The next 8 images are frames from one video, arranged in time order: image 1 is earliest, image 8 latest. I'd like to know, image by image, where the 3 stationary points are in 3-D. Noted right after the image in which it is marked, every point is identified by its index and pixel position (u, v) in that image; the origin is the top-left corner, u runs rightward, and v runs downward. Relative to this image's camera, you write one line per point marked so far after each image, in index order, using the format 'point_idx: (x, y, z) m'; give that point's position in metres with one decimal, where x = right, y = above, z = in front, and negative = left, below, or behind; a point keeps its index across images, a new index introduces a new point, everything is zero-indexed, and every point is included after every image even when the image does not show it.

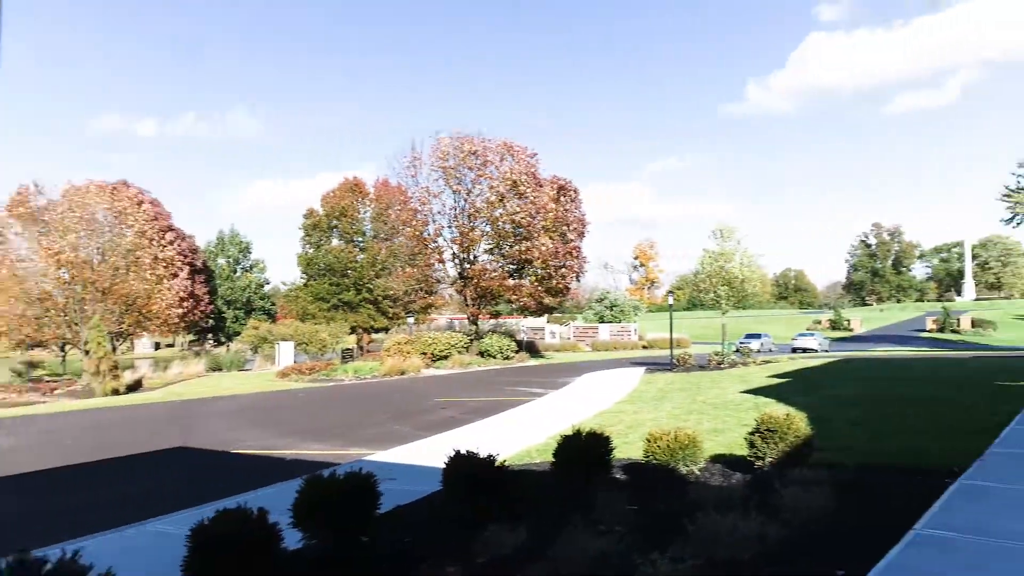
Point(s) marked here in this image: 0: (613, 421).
0: (+1.5, -1.9, +10.4) m
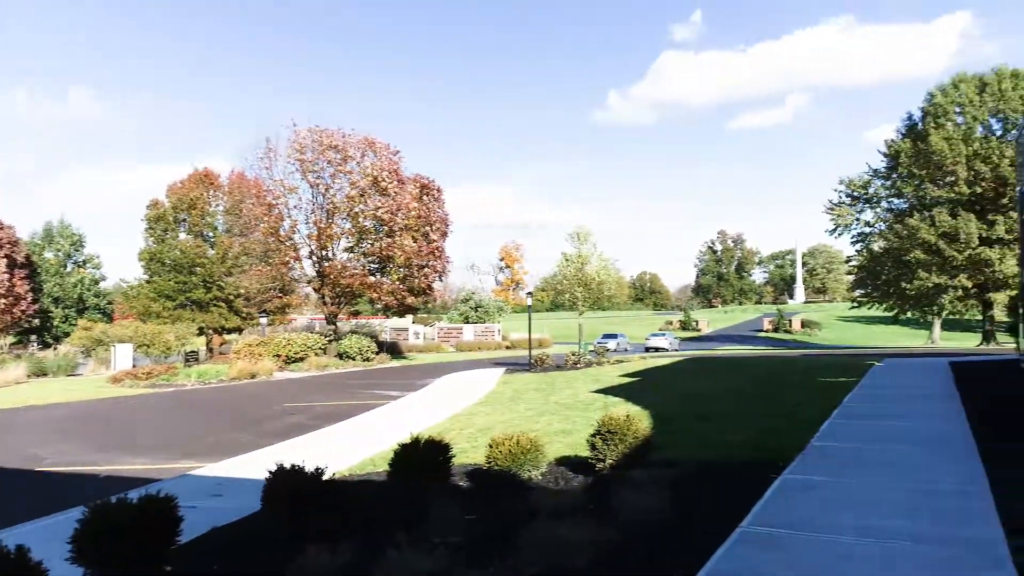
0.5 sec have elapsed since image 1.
0: (-0.7, -1.9, +10.2) m
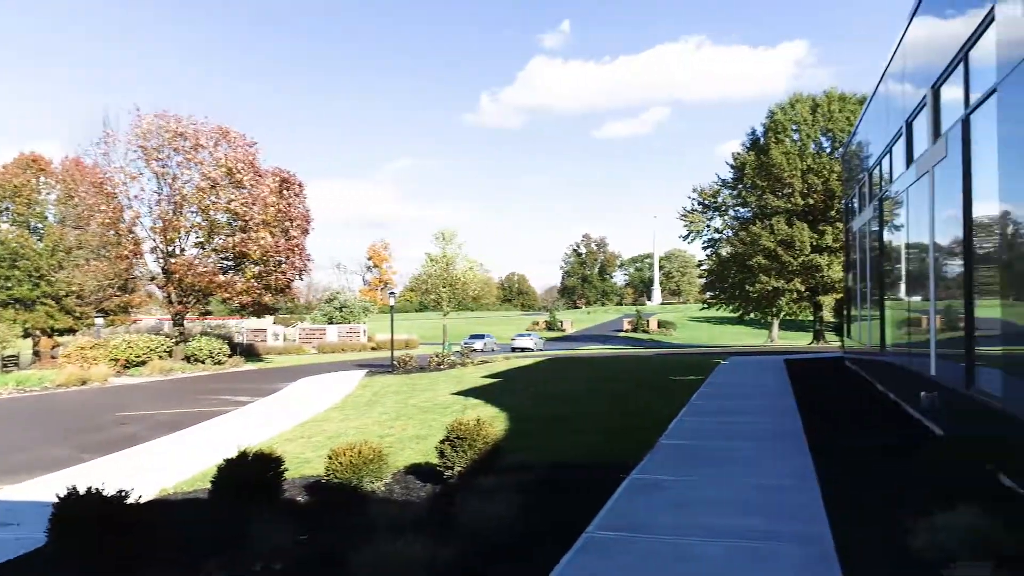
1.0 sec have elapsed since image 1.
0: (-2.7, -1.9, +9.7) m
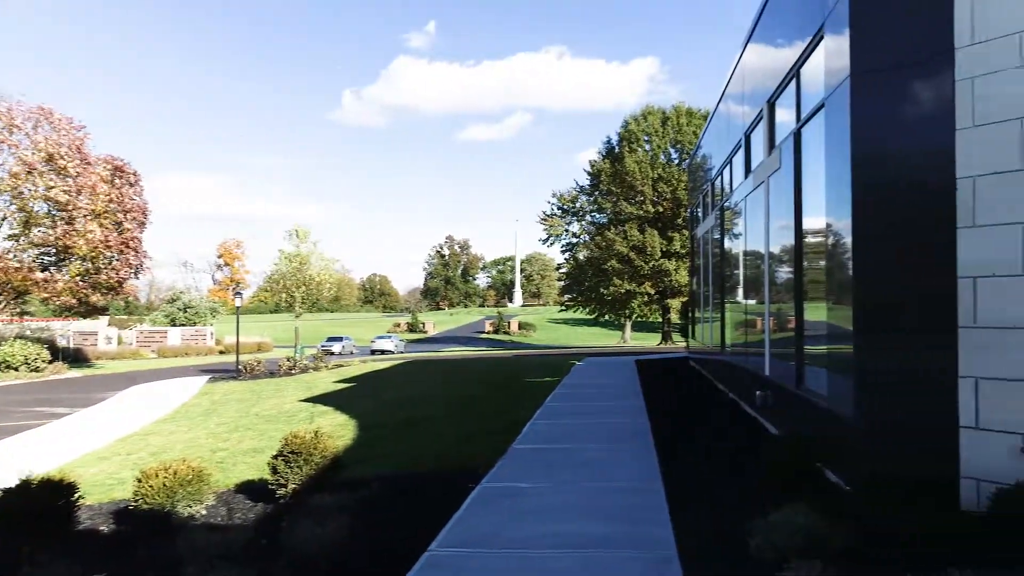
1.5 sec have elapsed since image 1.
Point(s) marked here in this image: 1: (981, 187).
0: (-4.5, -1.9, +8.7) m
1: (+2.7, +0.6, +4.1) m
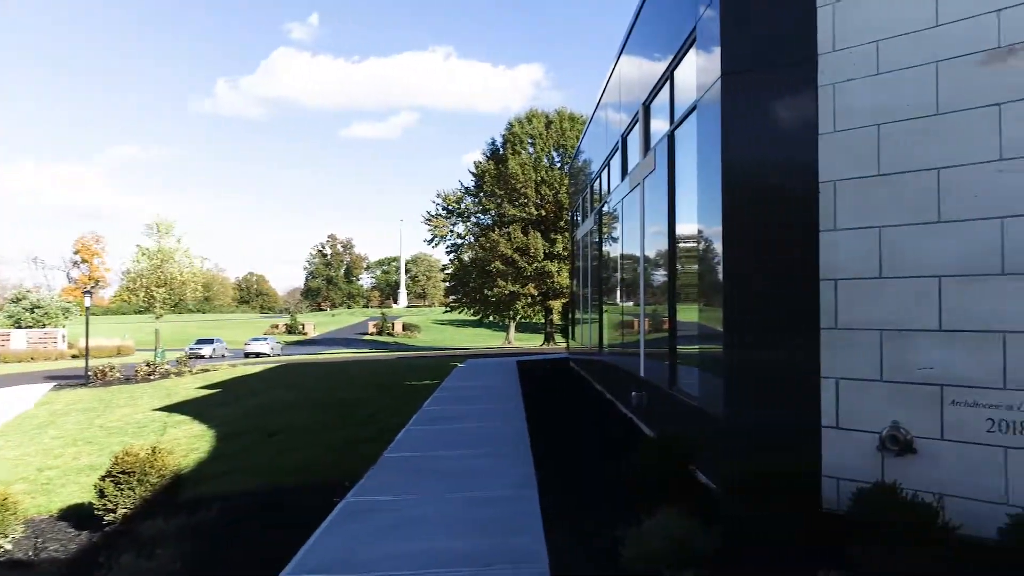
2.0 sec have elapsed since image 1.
0: (-5.9, -1.9, +7.6) m
1: (+1.9, +0.6, +4.2) m
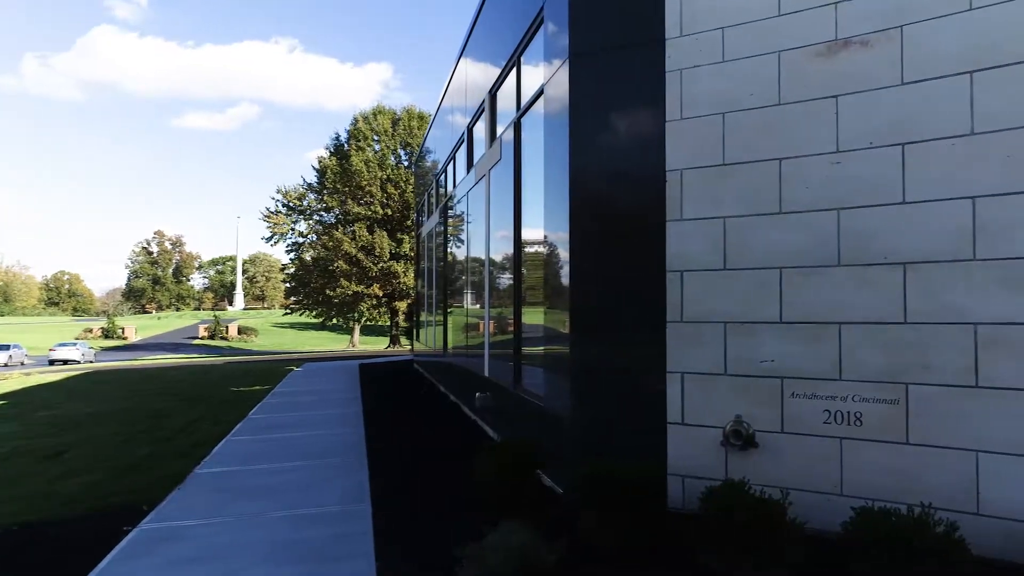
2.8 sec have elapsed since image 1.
0: (-7.4, -1.8, +5.7) m
1: (+1.0, +0.6, +4.1) m
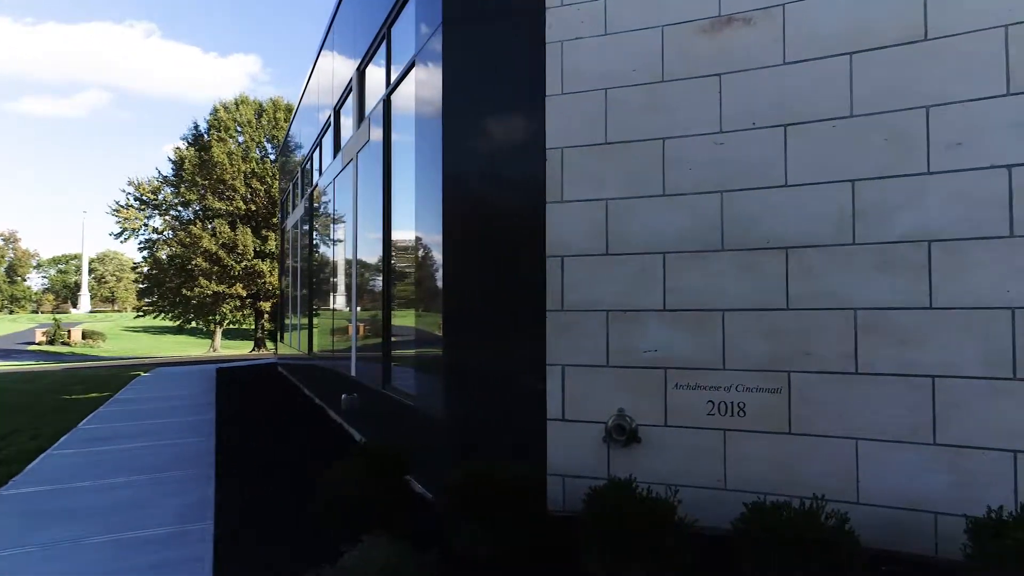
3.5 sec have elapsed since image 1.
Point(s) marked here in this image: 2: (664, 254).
0: (-8.3, -1.7, +4.0) m
1: (+0.3, +0.7, +3.8) m
2: (+0.8, +0.2, +3.6) m
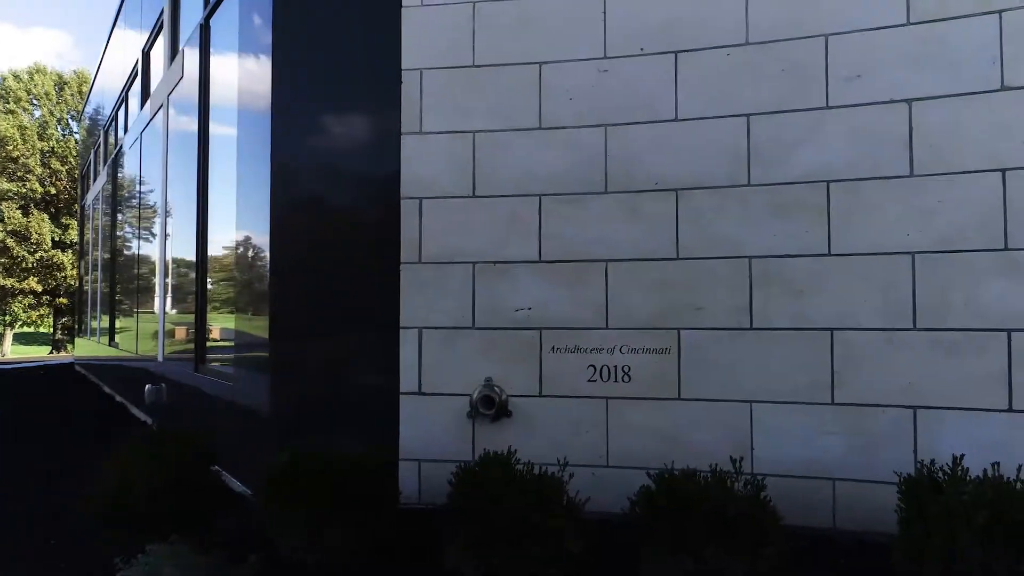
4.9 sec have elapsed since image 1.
0: (-8.8, -1.4, +1.4) m
1: (-0.4, +0.9, +3.2) m
2: (+0.1, +0.4, +3.1) m
